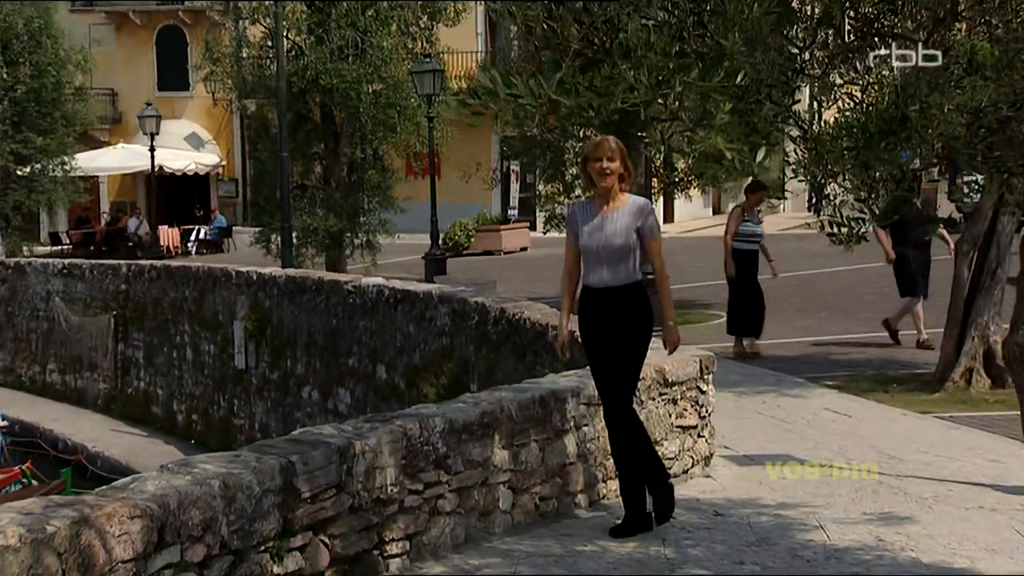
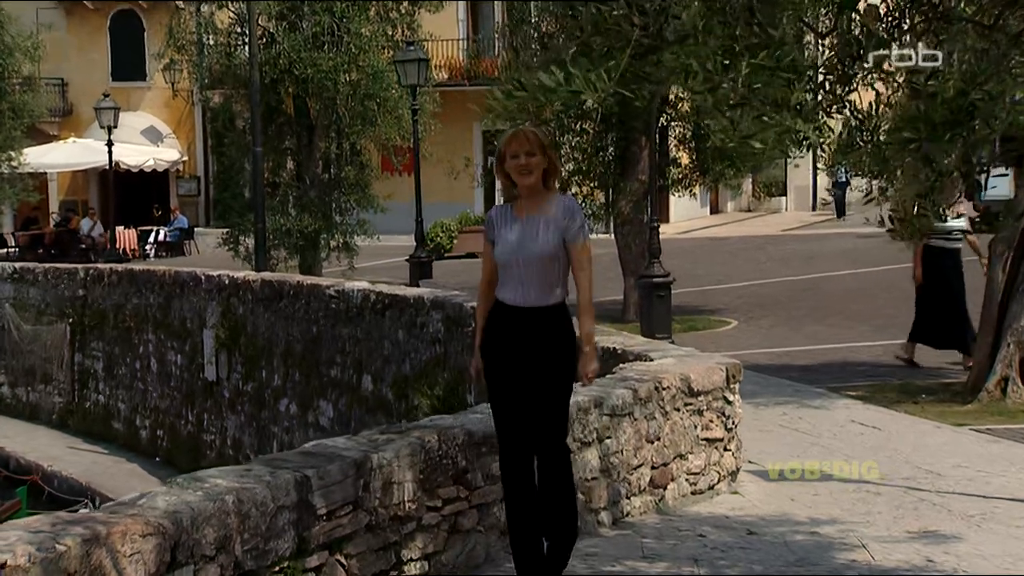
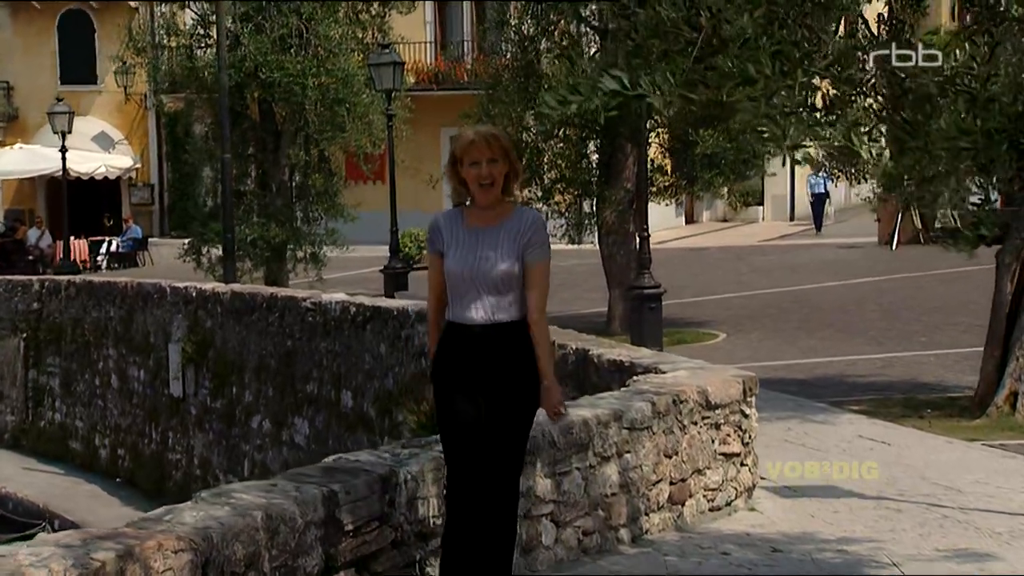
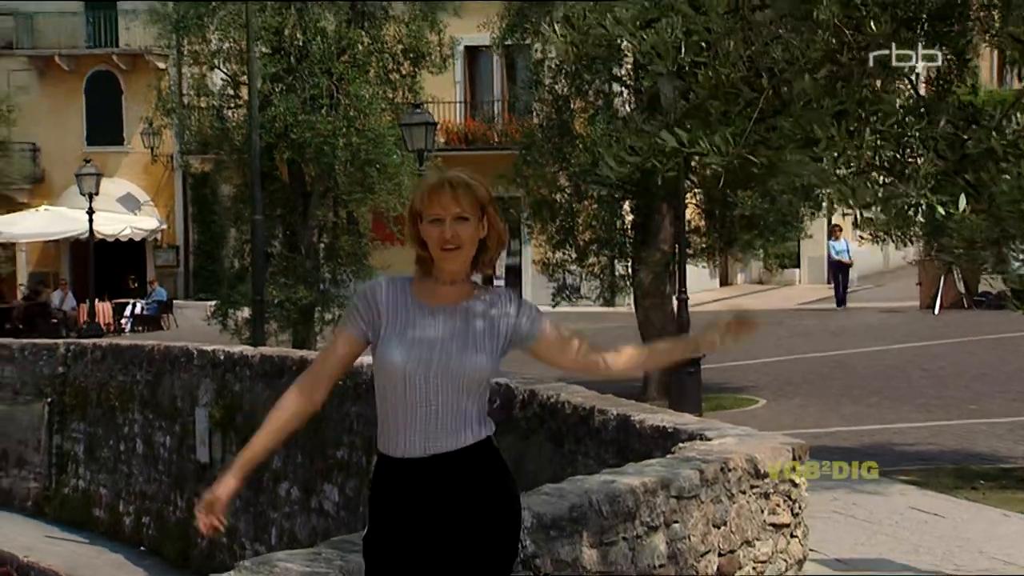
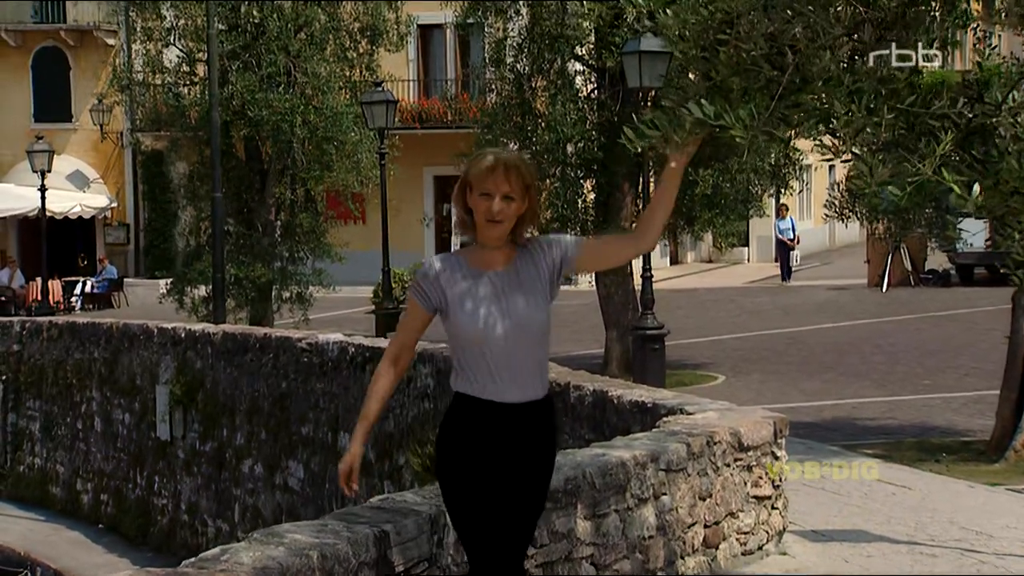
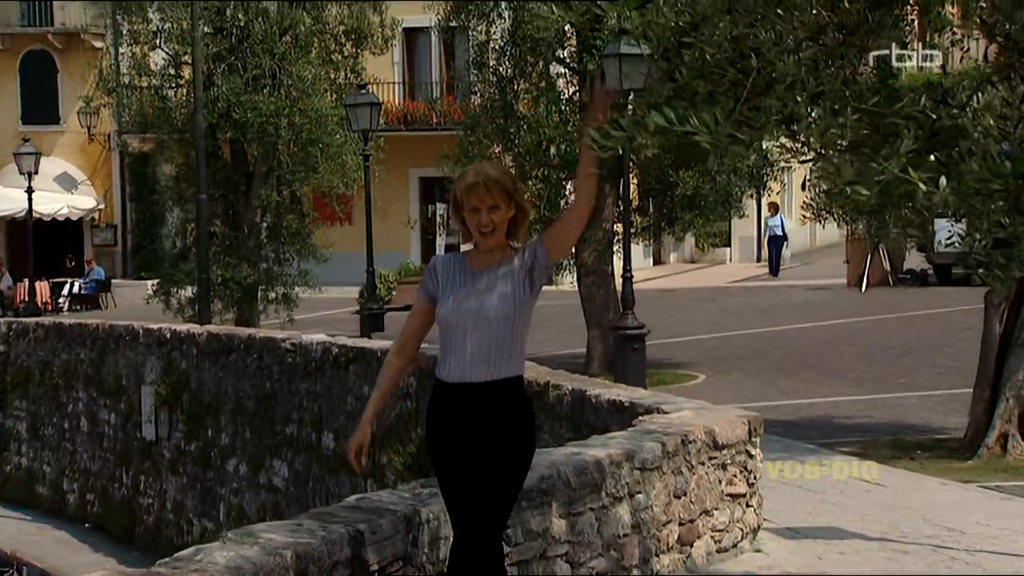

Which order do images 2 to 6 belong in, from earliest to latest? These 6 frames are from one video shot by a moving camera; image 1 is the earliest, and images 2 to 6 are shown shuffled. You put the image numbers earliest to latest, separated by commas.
2, 3, 6, 5, 4
